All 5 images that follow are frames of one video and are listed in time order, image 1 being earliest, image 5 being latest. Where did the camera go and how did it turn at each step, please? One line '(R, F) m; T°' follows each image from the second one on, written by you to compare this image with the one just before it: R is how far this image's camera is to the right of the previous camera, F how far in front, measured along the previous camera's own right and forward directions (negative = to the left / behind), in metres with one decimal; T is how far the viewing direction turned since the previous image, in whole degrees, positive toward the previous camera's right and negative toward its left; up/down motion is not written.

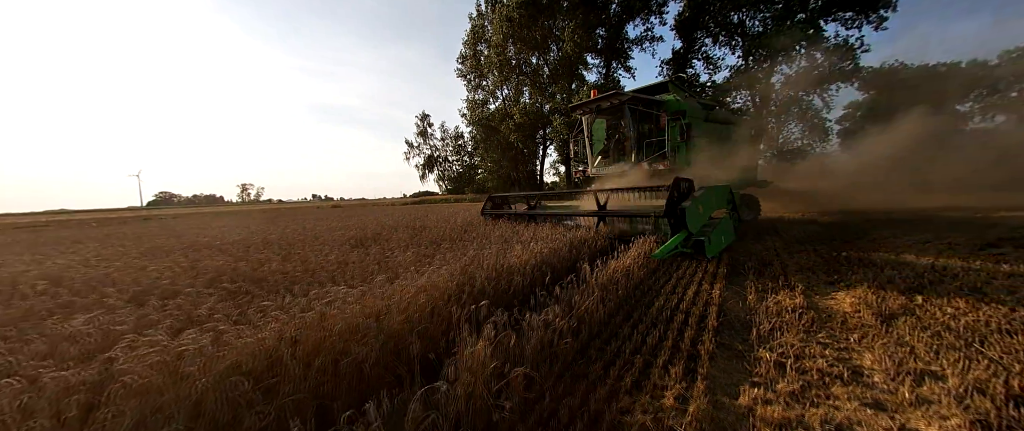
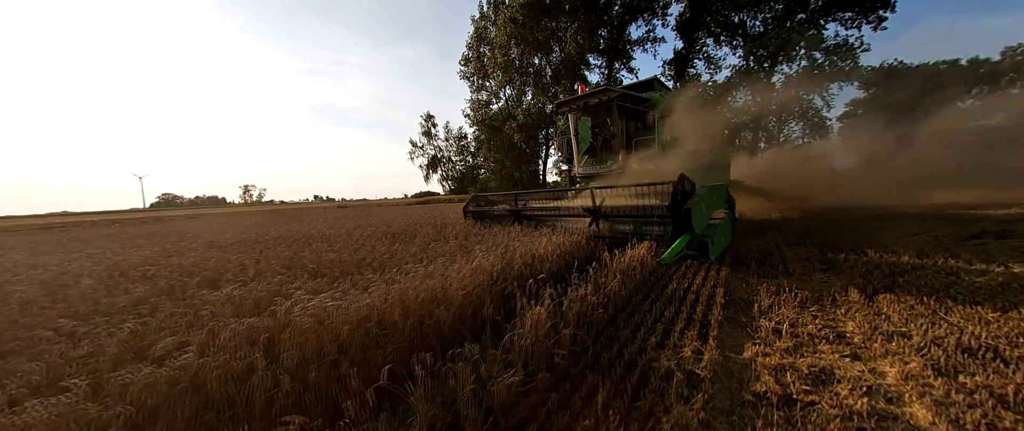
(-0.4, -0.5) m; 0°
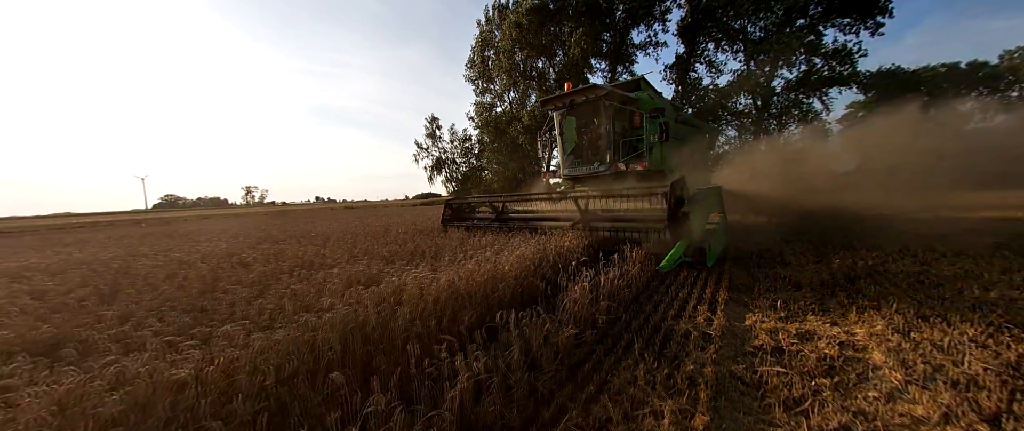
(-0.5, -0.6) m; 0°
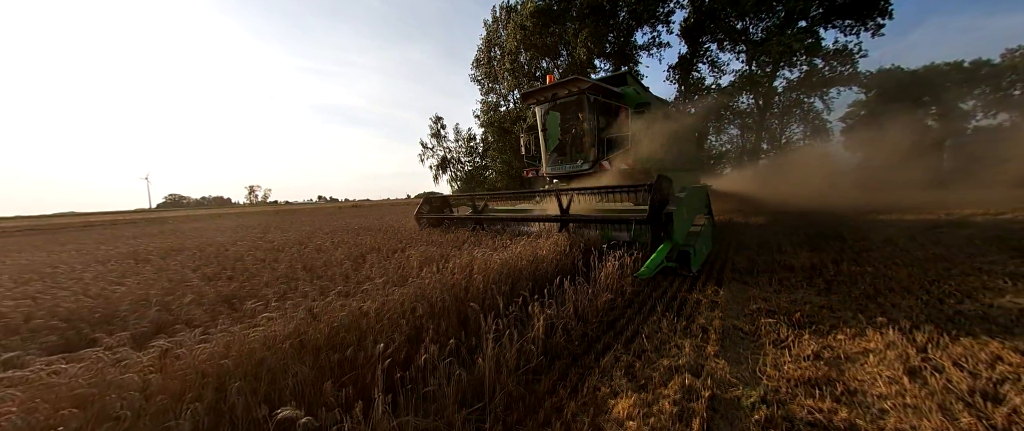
(-0.5, -0.6) m; 0°
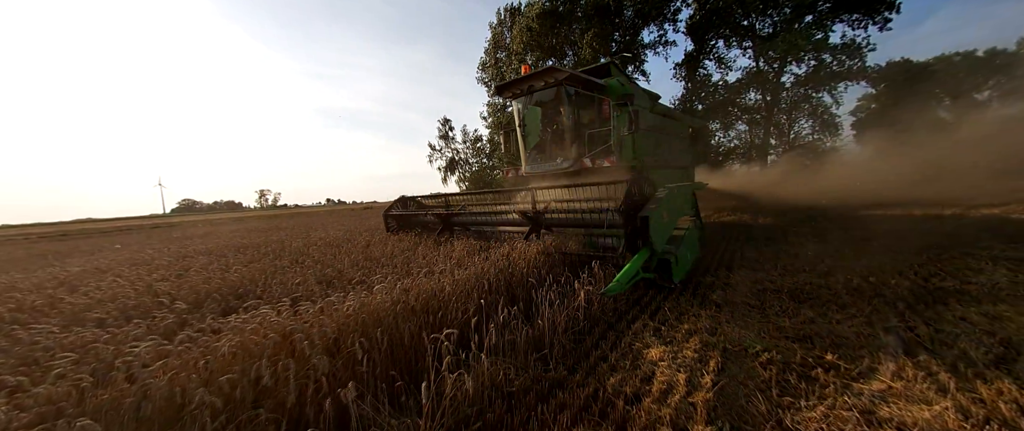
(-0.4, -0.5) m; -1°
